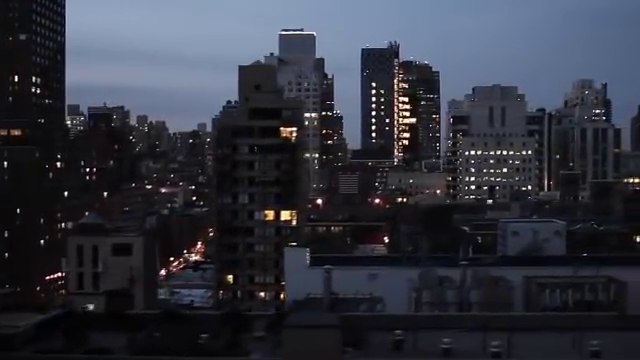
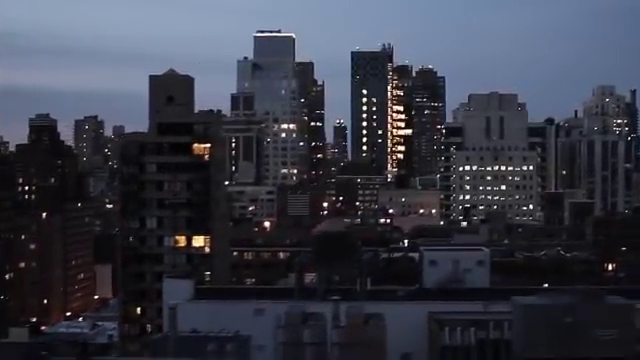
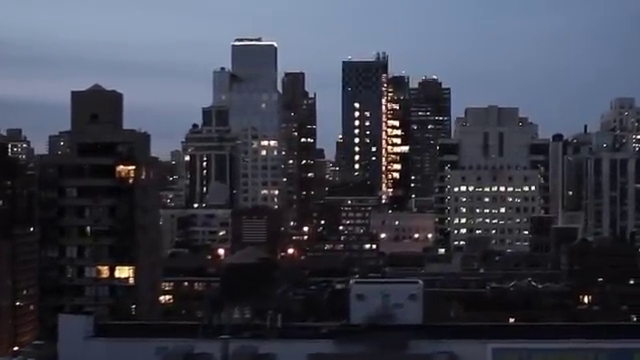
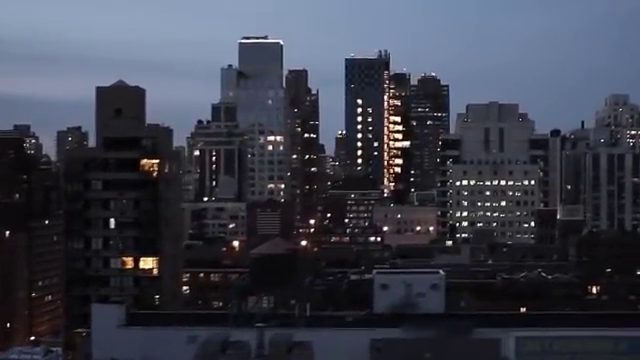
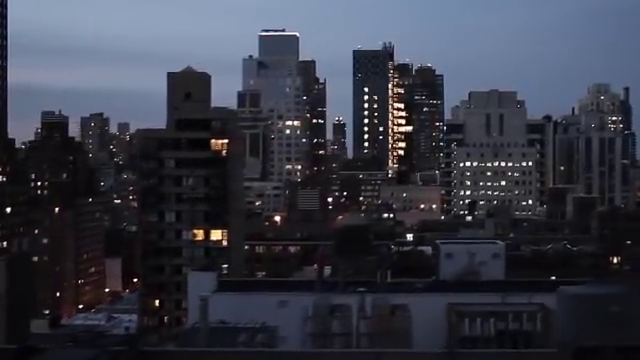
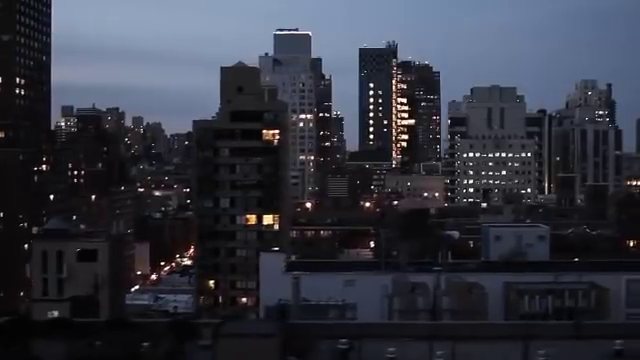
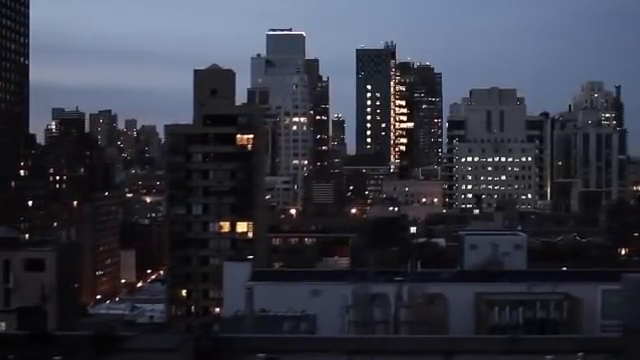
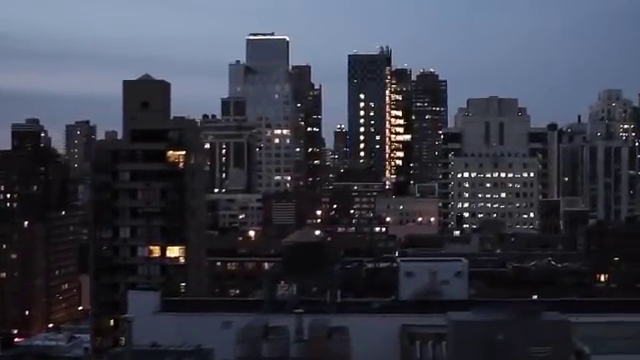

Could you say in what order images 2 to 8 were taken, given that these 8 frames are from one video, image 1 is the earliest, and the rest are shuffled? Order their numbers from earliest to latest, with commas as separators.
6, 7, 5, 2, 8, 4, 3
